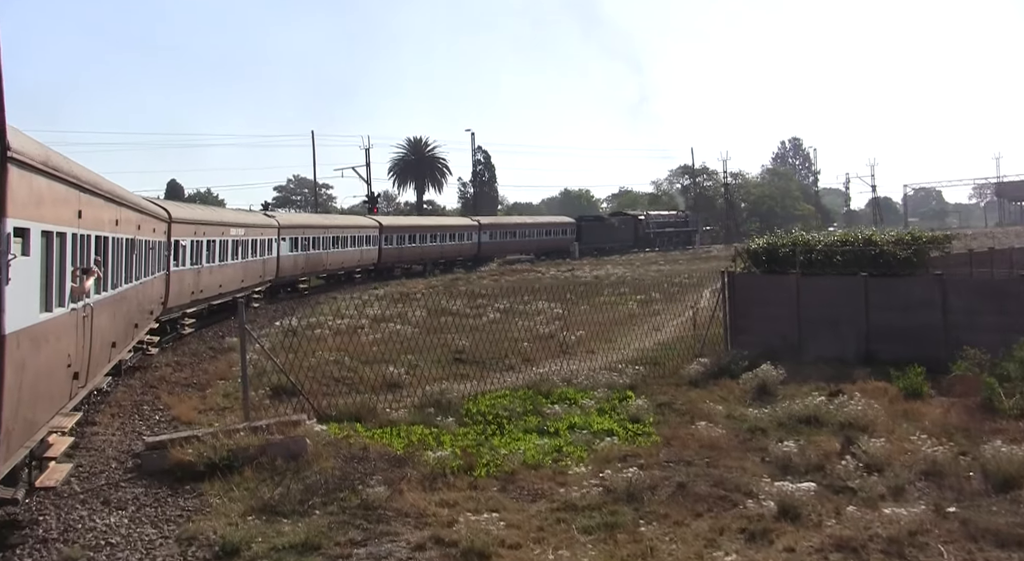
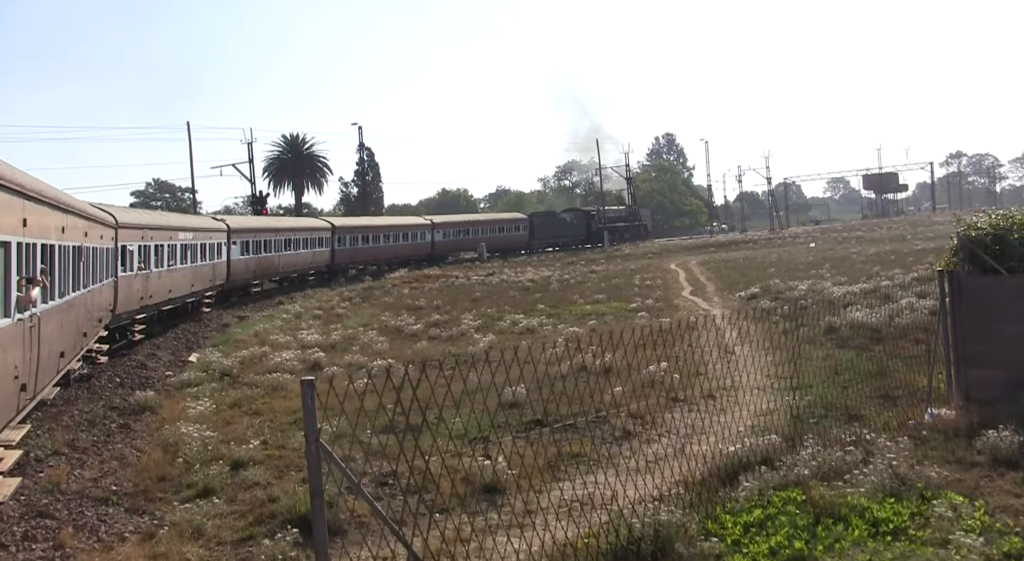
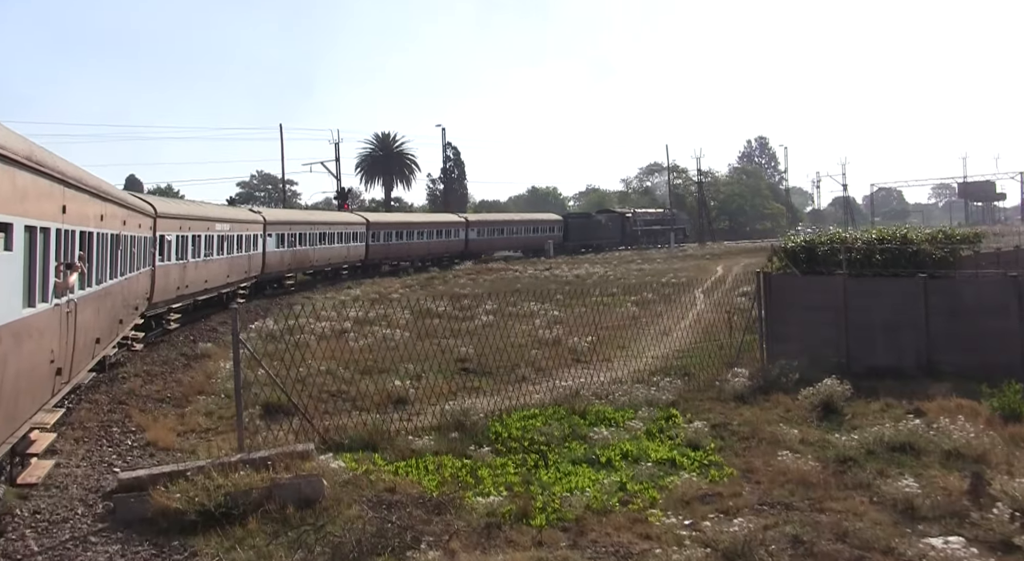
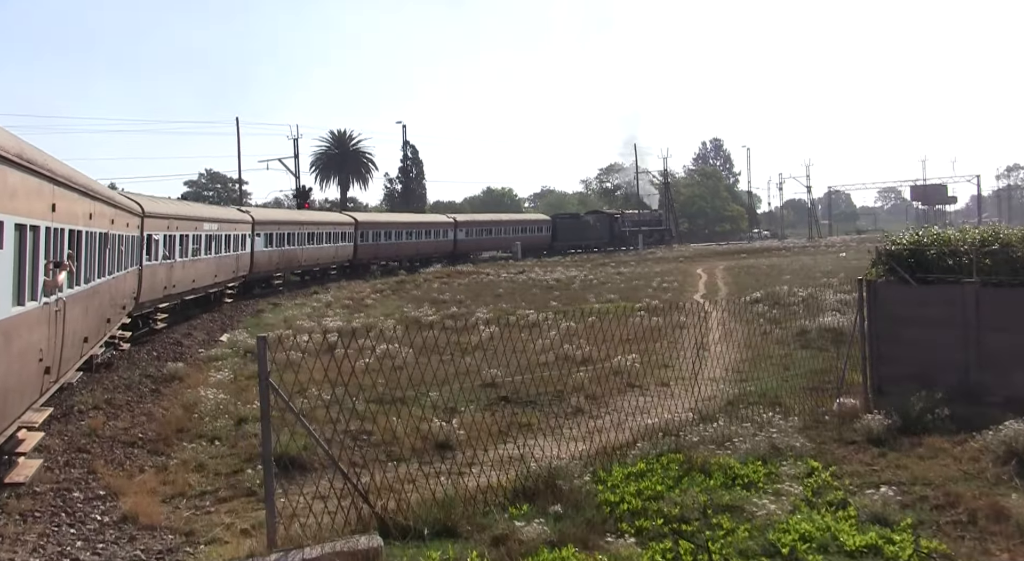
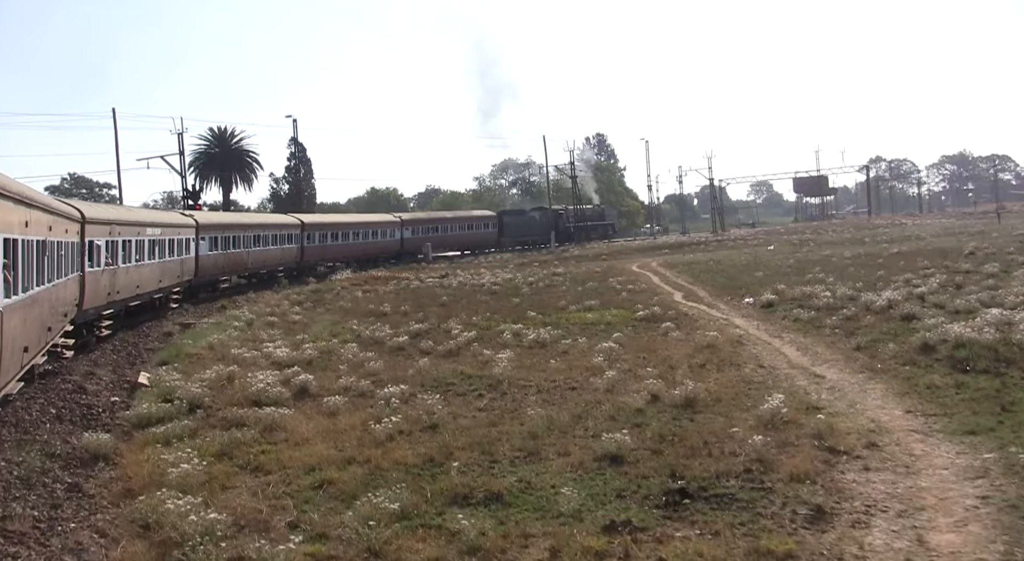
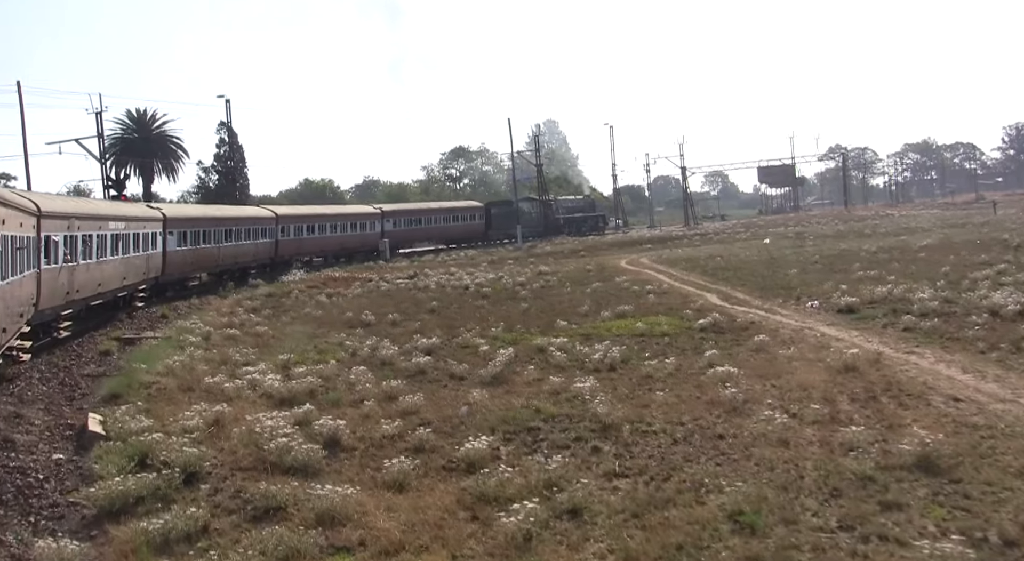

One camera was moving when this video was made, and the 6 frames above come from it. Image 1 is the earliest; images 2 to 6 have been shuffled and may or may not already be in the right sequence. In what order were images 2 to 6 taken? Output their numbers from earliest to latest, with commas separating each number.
3, 4, 2, 5, 6
